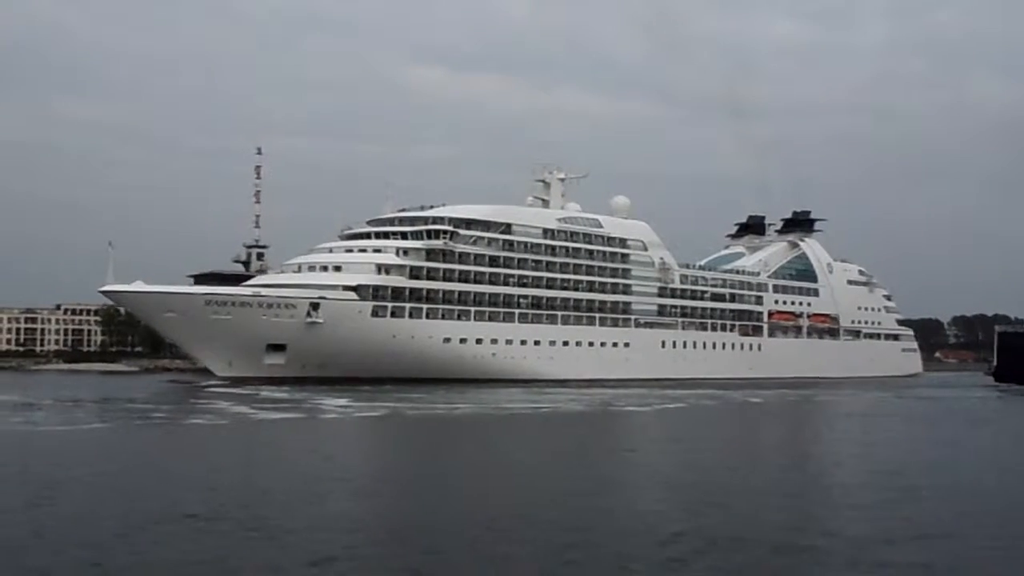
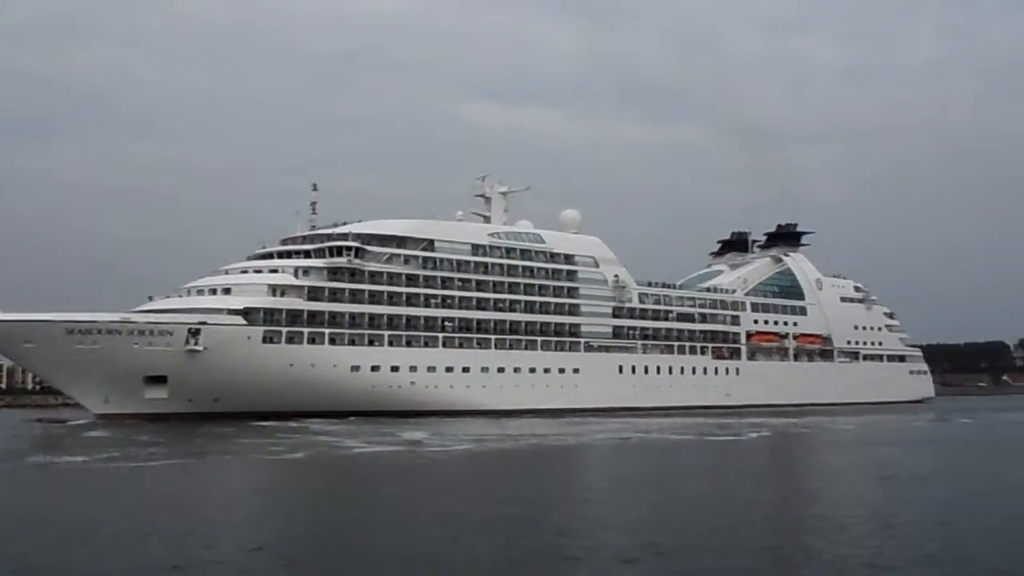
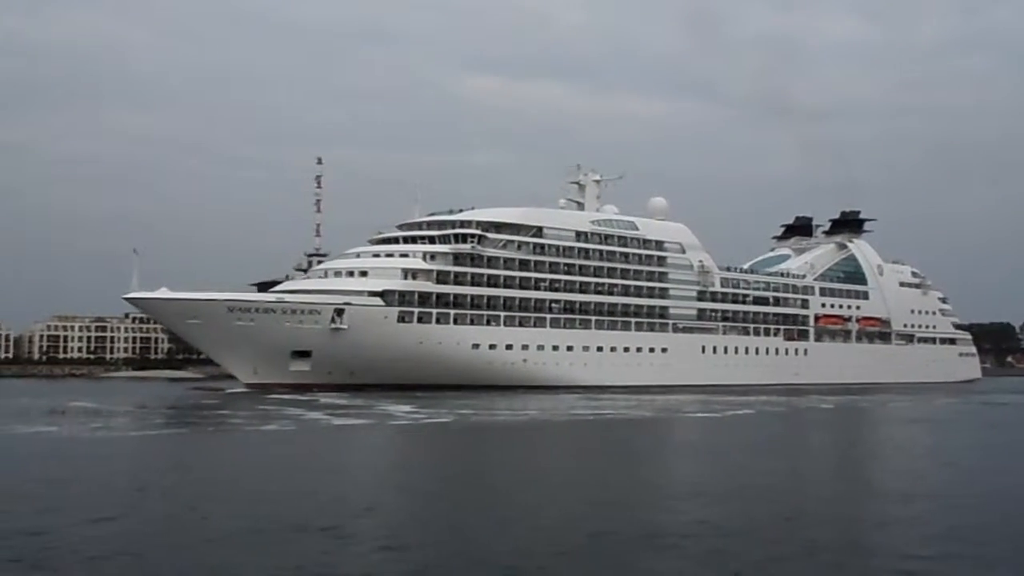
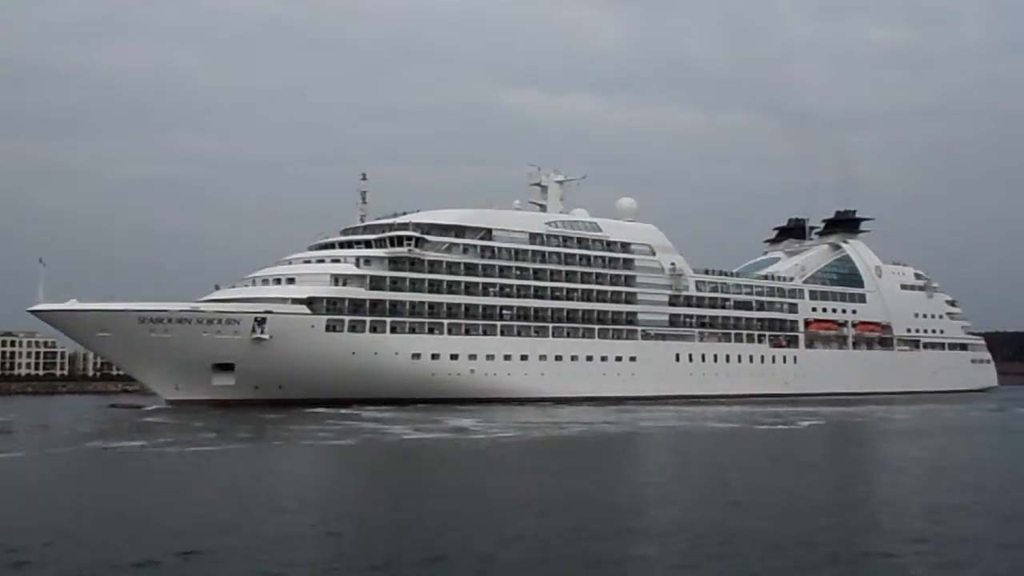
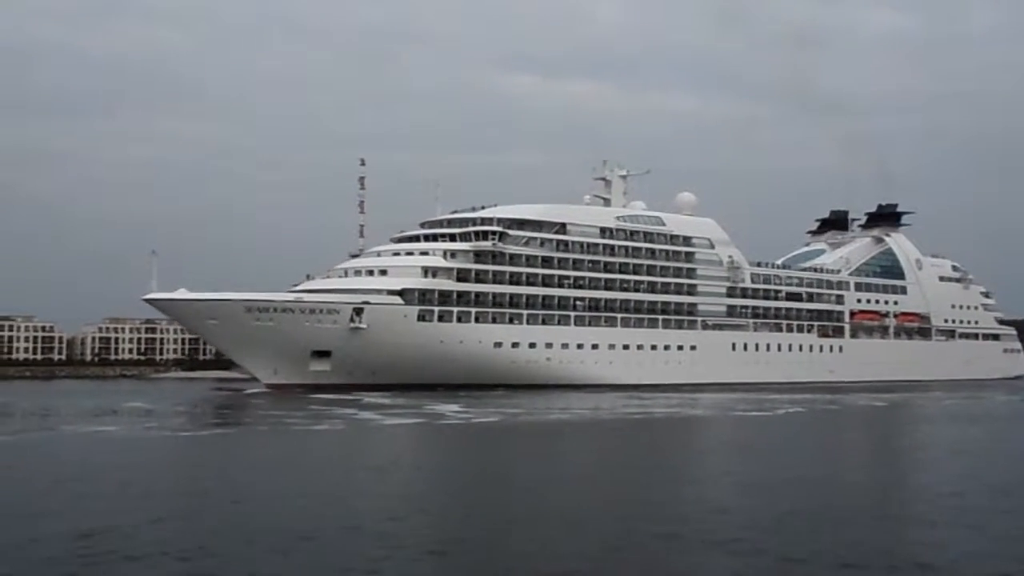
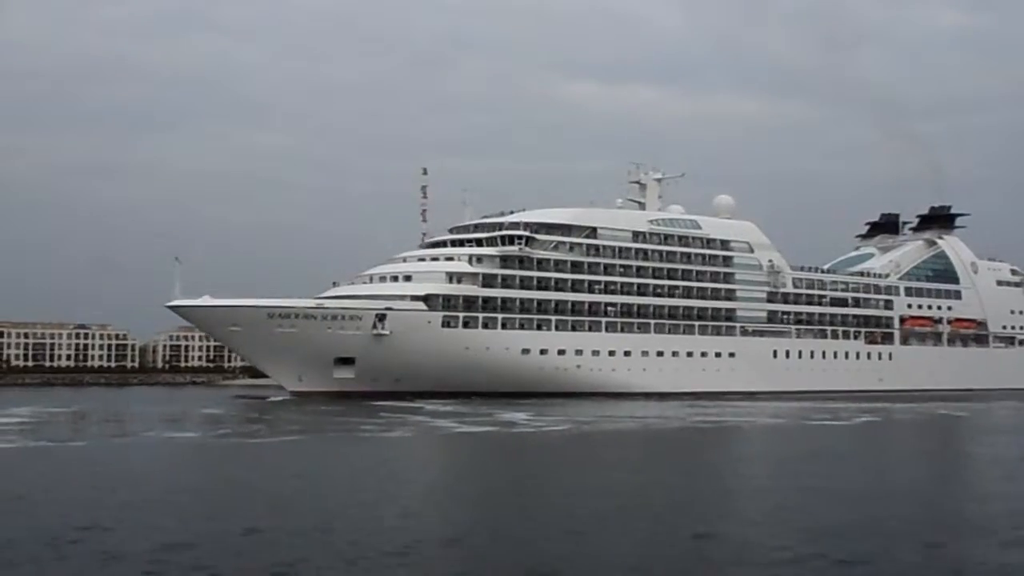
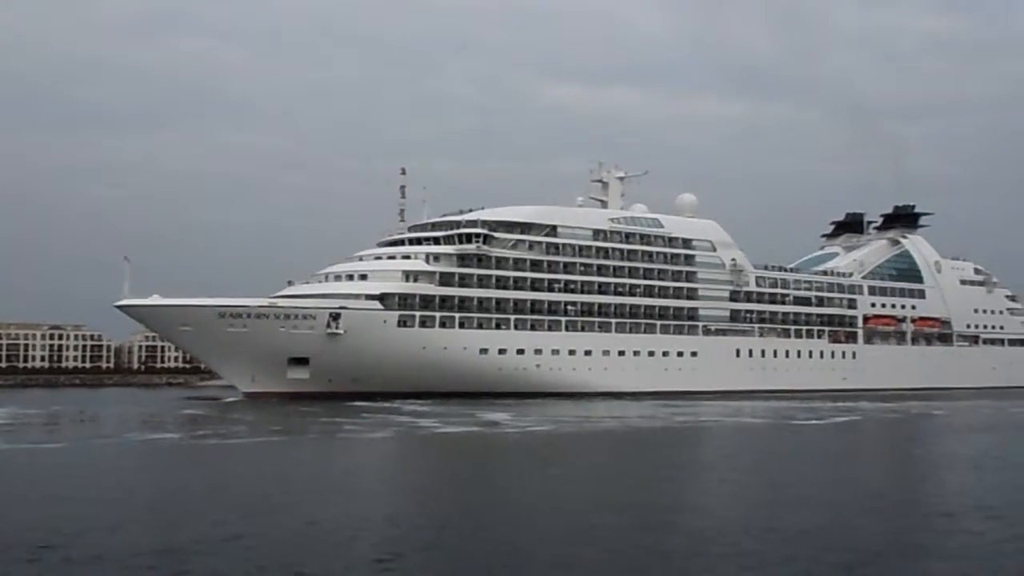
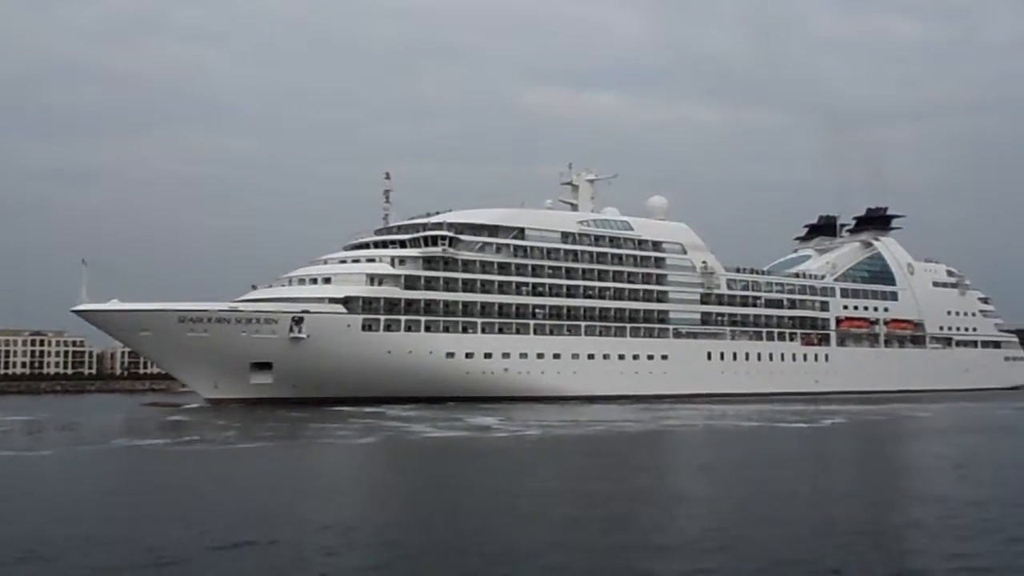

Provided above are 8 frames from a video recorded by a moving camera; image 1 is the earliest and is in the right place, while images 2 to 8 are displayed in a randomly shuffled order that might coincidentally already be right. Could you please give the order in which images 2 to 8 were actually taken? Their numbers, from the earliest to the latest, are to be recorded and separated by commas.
3, 5, 6, 7, 8, 4, 2
